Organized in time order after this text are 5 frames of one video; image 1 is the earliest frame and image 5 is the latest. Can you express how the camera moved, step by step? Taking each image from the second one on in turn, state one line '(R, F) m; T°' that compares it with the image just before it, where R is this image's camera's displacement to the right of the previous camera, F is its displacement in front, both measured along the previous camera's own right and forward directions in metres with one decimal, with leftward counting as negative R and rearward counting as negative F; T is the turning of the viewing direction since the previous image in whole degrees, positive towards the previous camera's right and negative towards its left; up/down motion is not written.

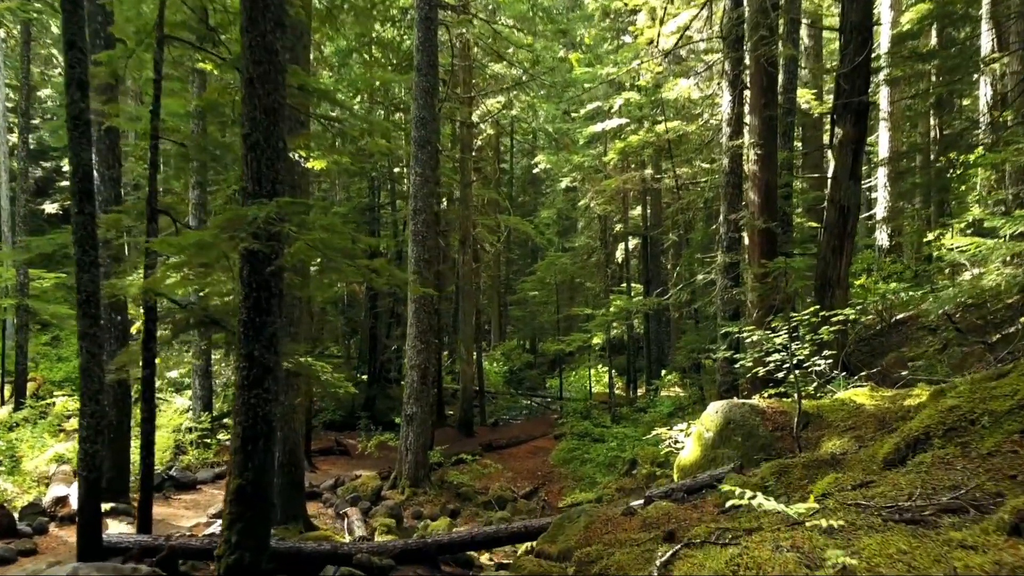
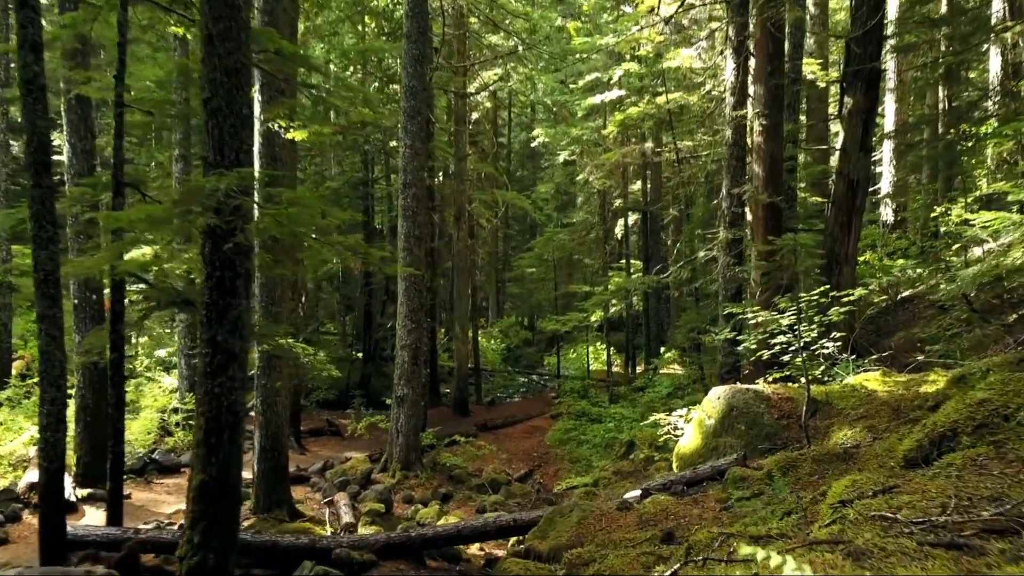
(+0.1, +0.4) m; 0°
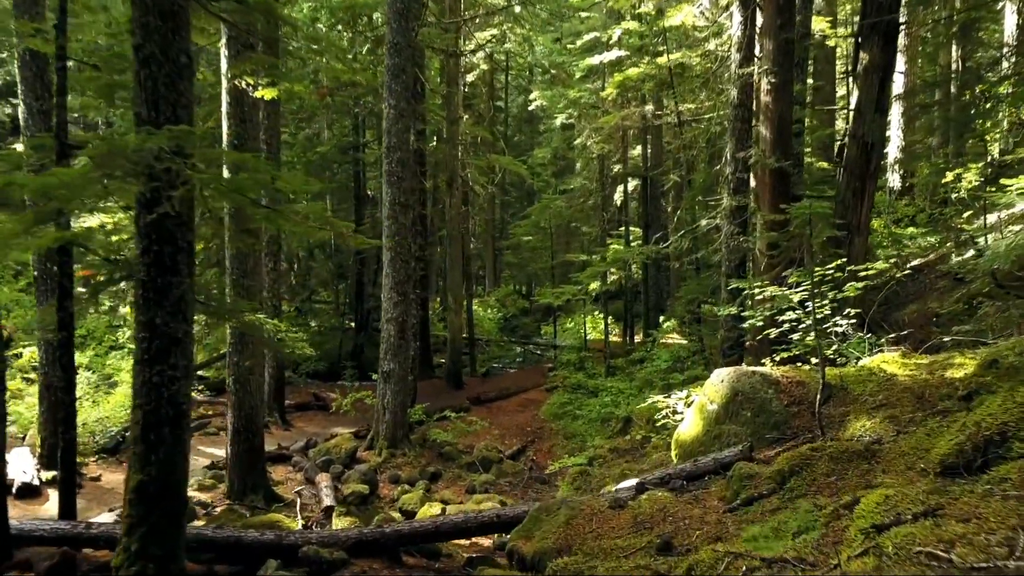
(+0.1, +0.6) m; 0°
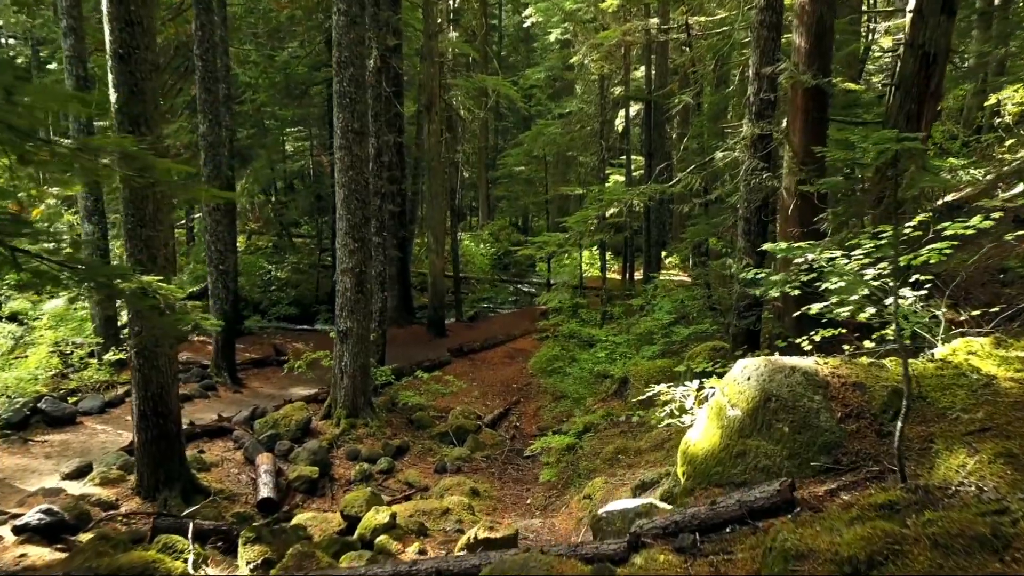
(+0.3, +1.6) m; 0°
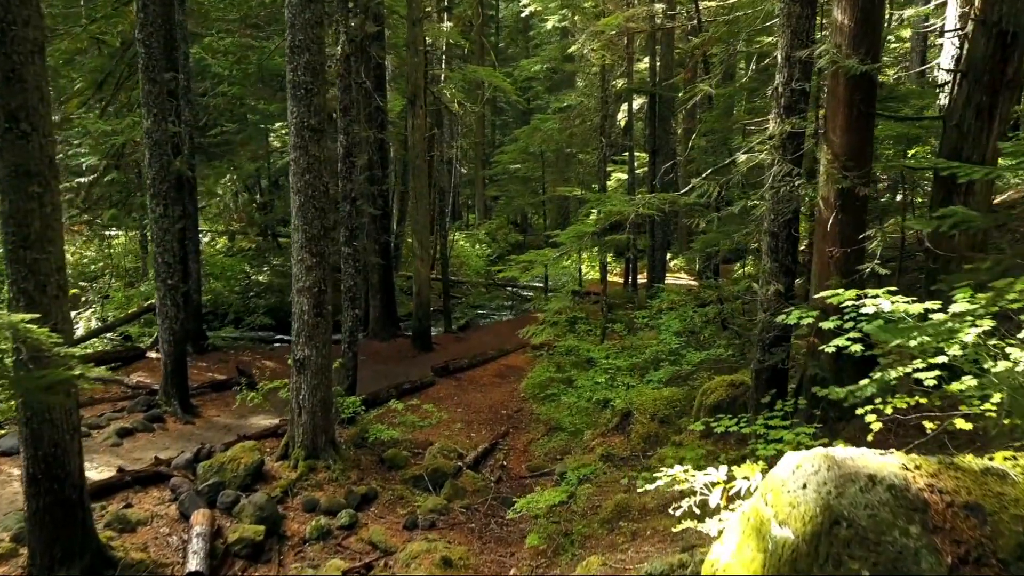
(+0.2, +1.3) m; 0°
